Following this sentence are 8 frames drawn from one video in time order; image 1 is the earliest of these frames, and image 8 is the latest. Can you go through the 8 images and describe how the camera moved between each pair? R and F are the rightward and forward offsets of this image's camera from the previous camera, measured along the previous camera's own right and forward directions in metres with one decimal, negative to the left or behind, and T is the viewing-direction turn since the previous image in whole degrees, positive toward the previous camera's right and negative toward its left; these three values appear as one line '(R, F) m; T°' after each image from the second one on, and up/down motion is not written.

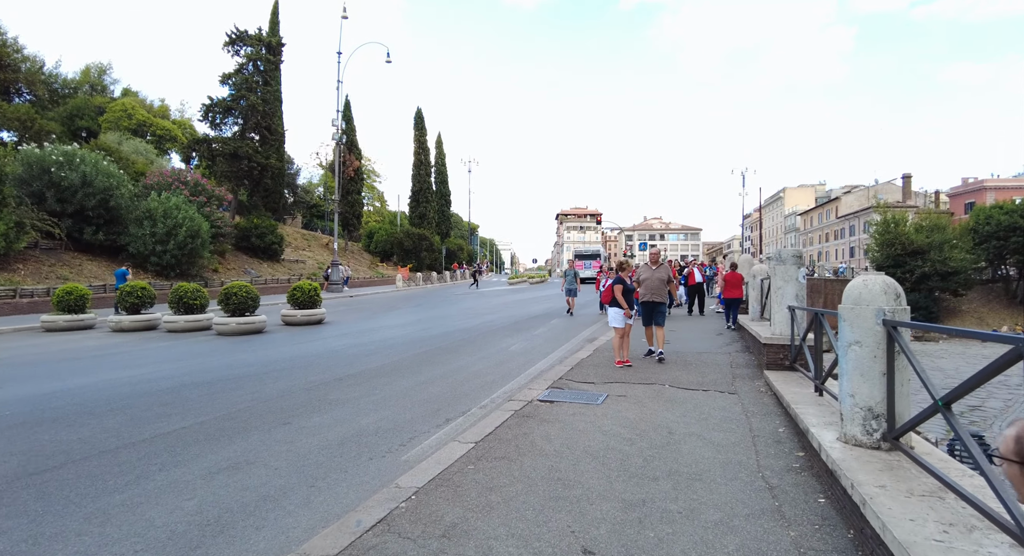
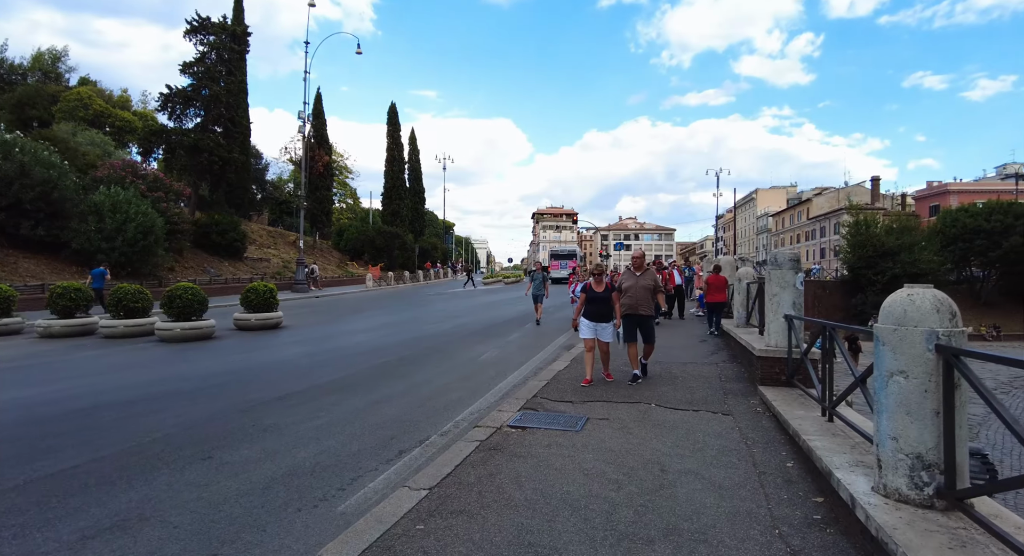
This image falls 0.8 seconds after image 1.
(+0.1, +0.8) m; +3°
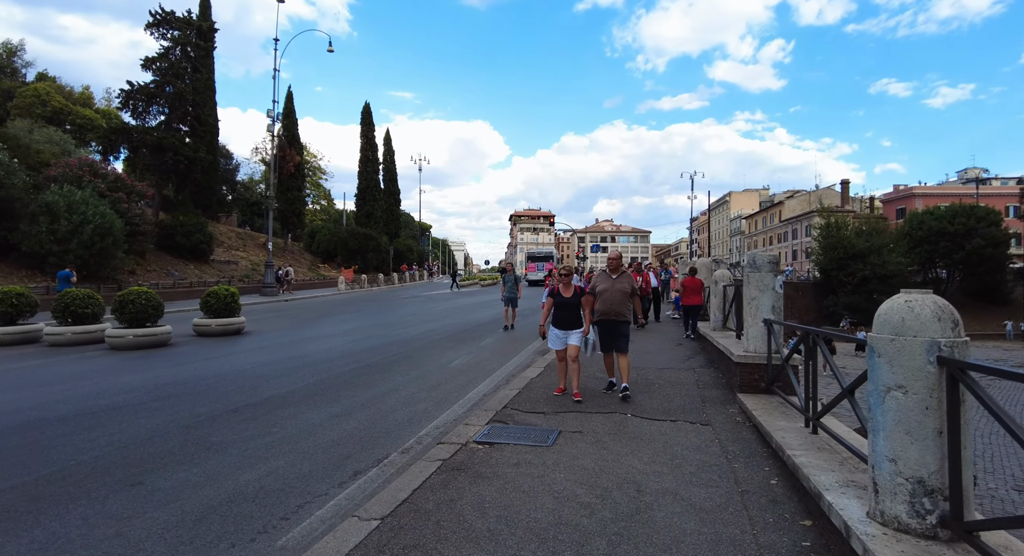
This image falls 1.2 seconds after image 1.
(+0.1, +0.4) m; +3°
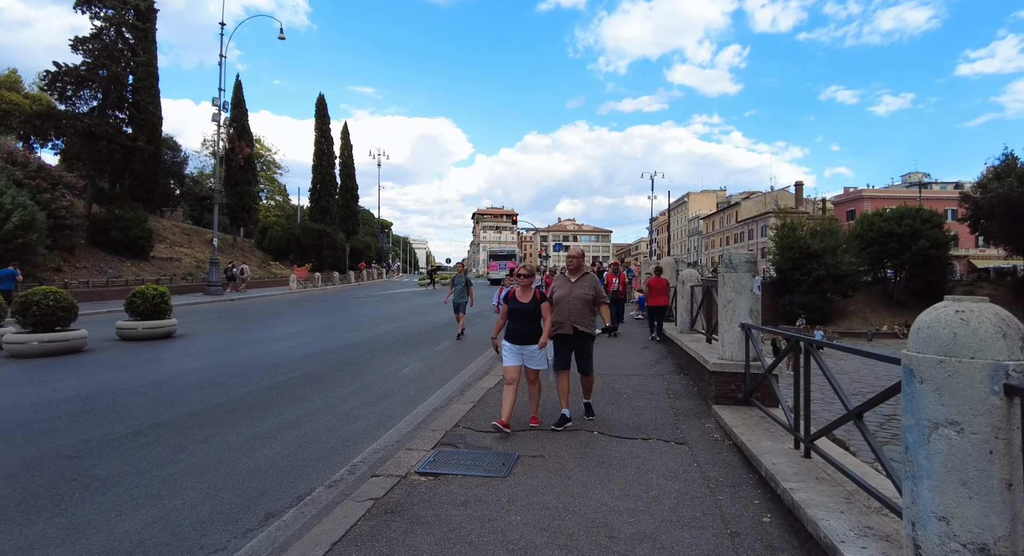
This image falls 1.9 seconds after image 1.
(+0.1, +0.7) m; +4°
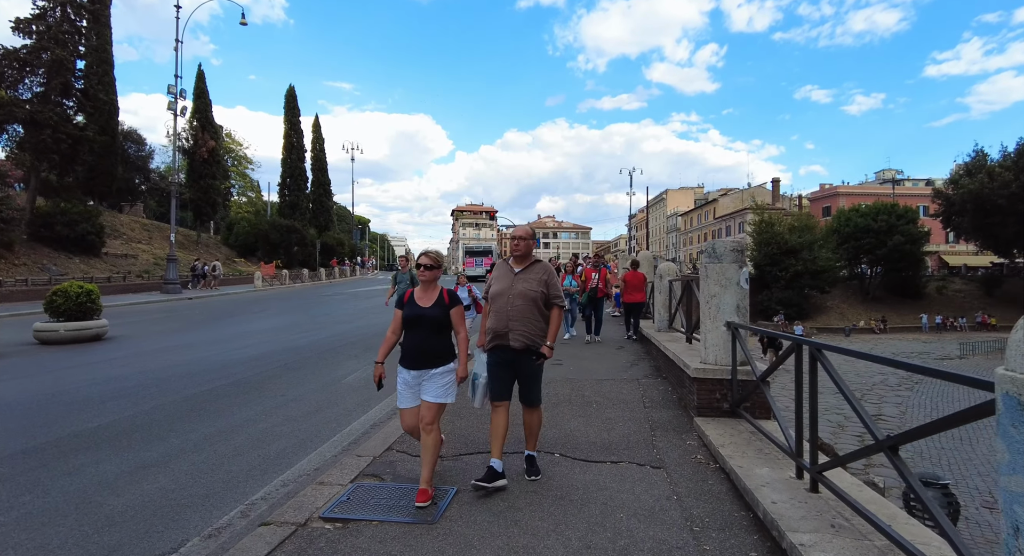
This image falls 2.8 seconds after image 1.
(+0.3, +0.9) m; +2°
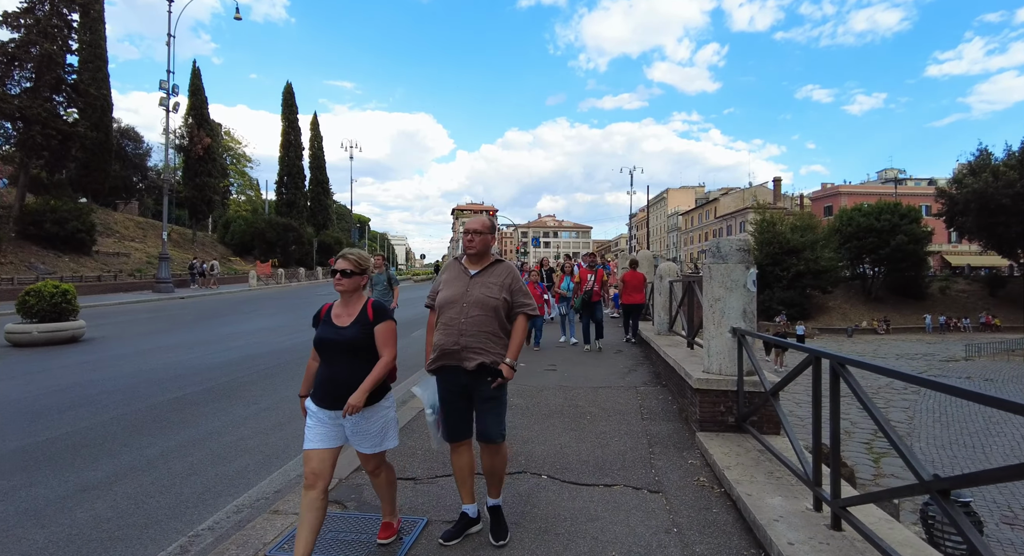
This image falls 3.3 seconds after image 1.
(+0.1, +0.4) m; 0°
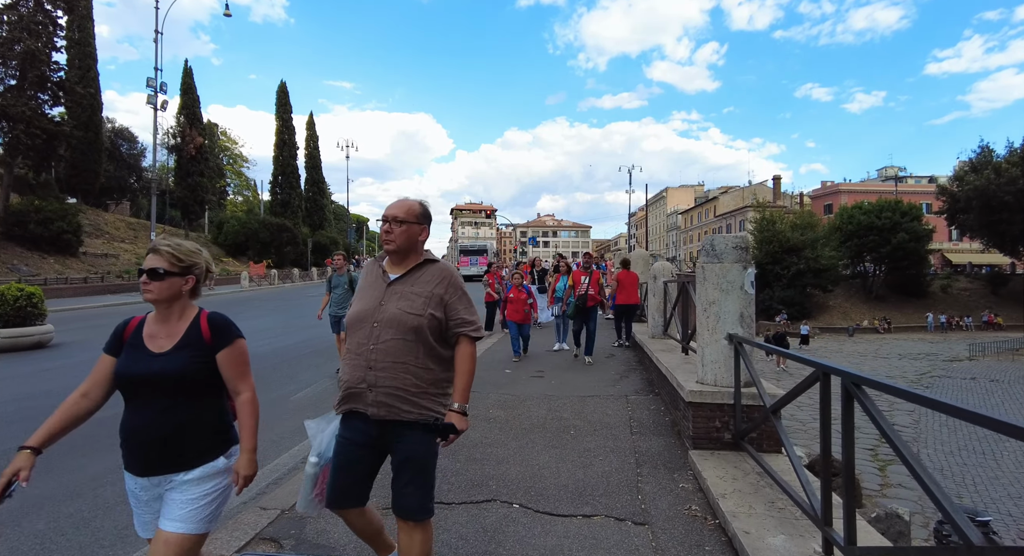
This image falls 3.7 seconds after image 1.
(+0.2, +0.5) m; 0°
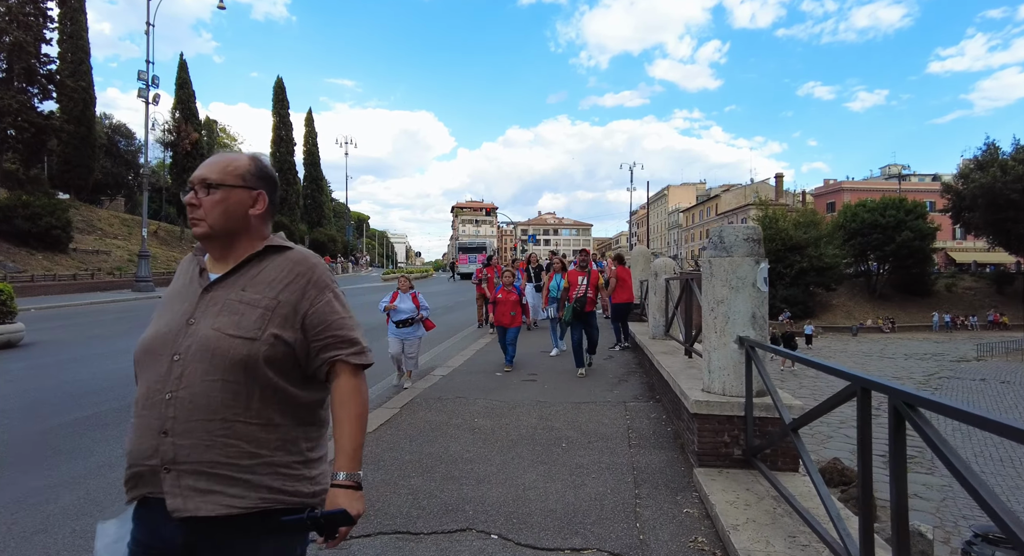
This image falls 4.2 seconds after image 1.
(+0.1, +0.5) m; 0°
